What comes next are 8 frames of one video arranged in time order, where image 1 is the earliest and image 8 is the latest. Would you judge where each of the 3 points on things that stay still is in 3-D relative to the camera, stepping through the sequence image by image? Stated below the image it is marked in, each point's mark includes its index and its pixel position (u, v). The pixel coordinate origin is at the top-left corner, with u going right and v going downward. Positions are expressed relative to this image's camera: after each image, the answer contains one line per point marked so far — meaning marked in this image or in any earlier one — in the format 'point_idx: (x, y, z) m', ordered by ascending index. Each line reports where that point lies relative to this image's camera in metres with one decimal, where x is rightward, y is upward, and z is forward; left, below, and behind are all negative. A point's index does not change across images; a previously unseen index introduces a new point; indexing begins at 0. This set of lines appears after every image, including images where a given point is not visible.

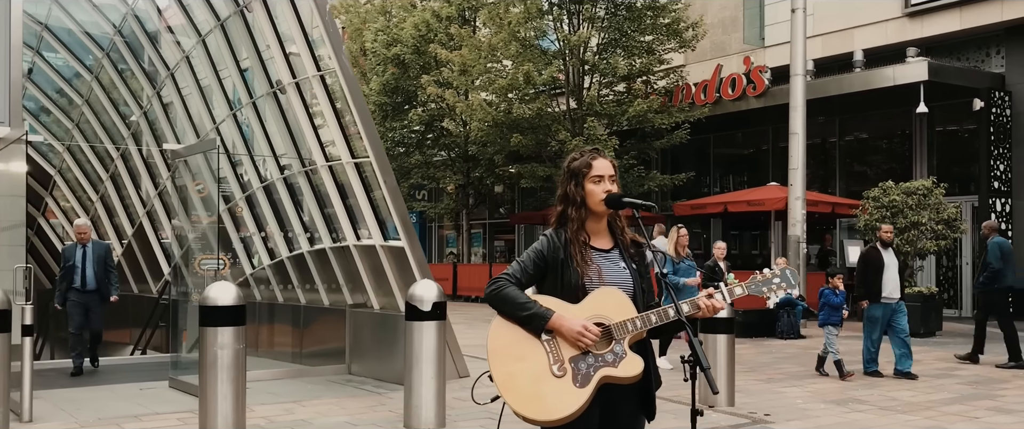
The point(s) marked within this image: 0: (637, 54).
0: (+2.1, +2.7, +16.3) m
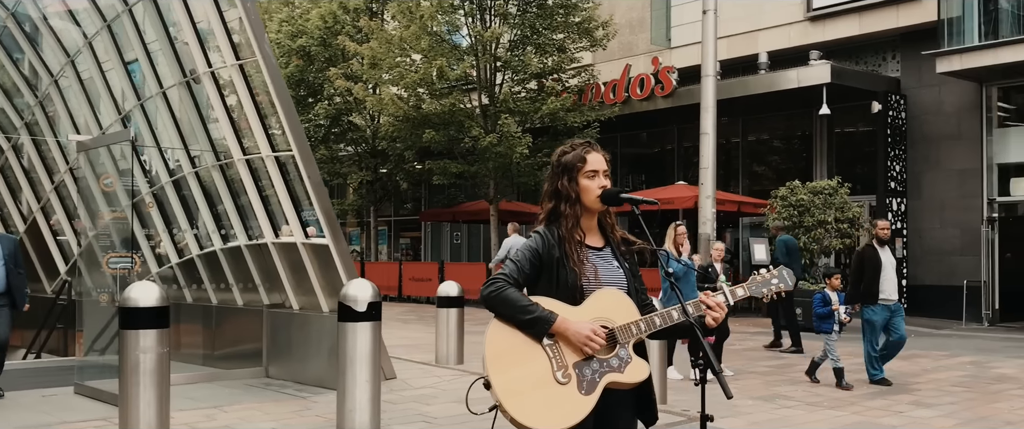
0: (+0.6, +2.7, +16.3) m
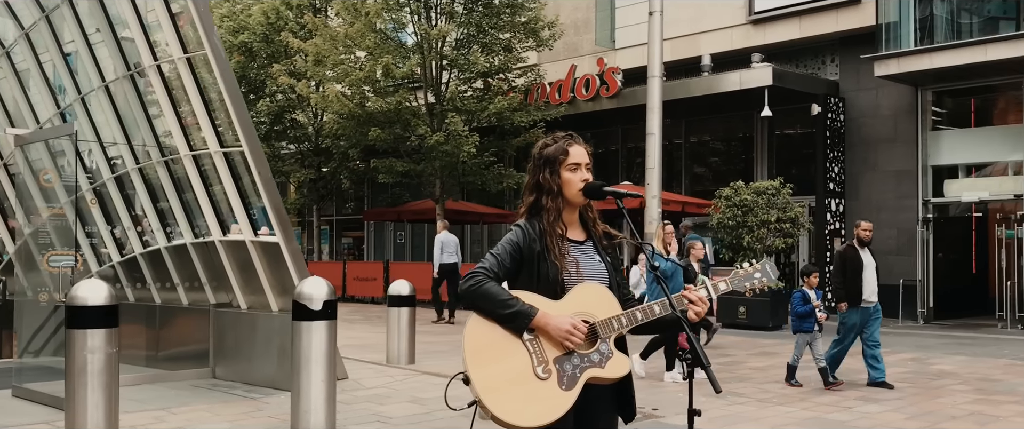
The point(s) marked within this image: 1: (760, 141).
0: (-0.3, +2.7, +16.2) m
1: (+4.3, +1.3, +17.1) m
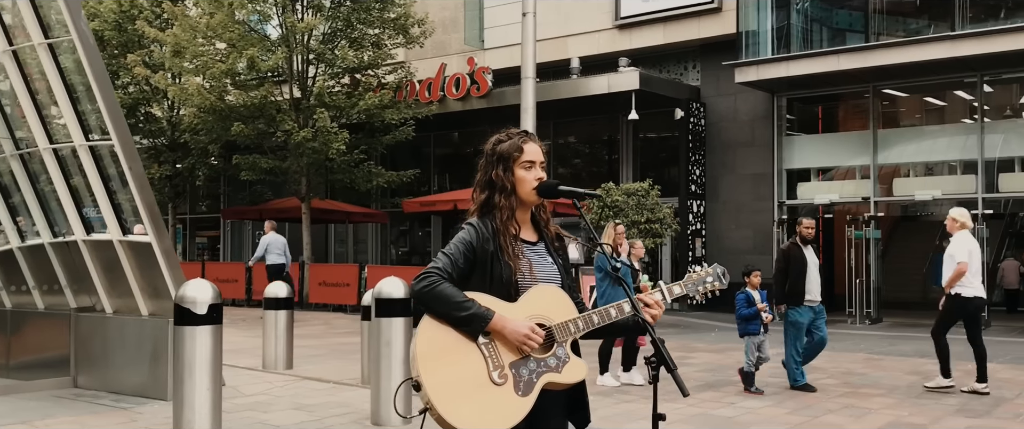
0: (-2.4, +2.7, +15.9) m
1: (+2.0, +1.3, +17.5) m
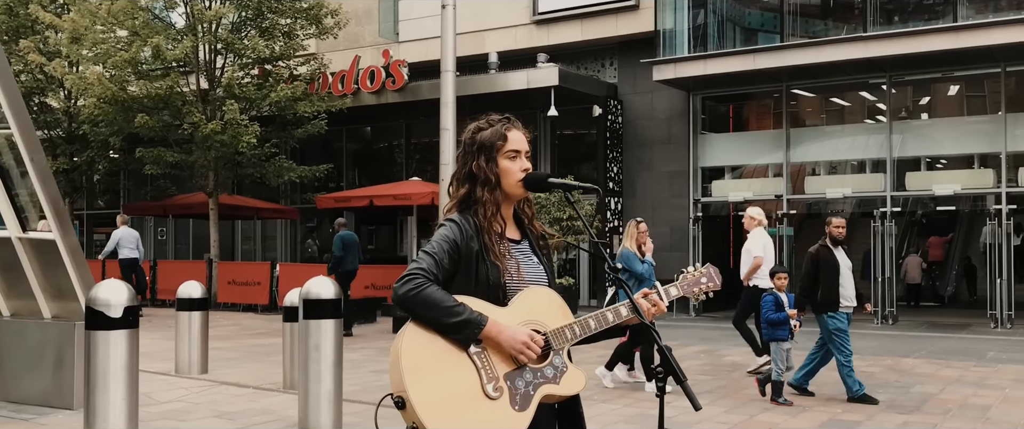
0: (-3.7, +2.8, +15.4) m
1: (+0.5, +1.3, +17.4) m
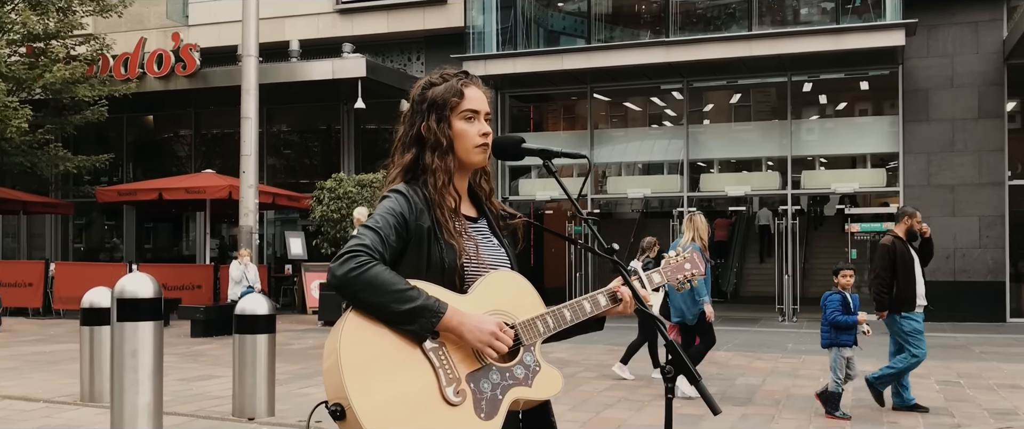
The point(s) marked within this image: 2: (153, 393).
0: (-6.5, +2.9, +13.9) m
1: (-2.8, +1.4, +16.8) m
2: (-1.7, -0.8, +4.6) m
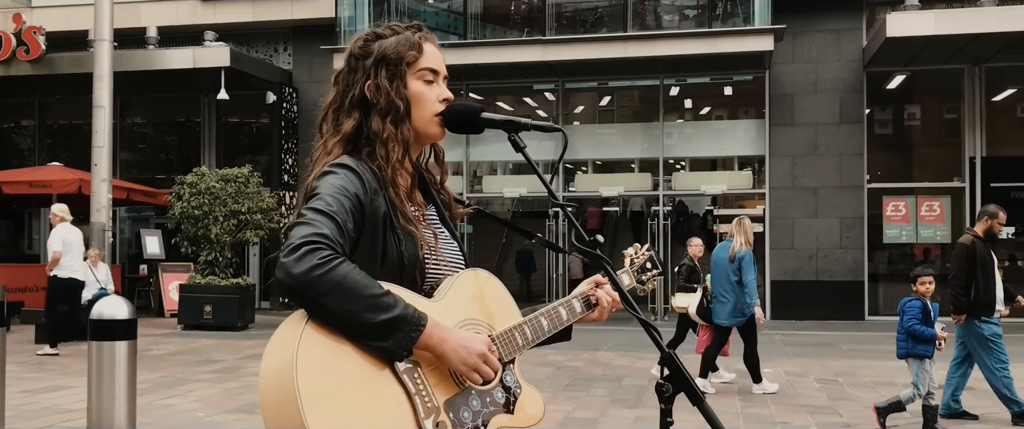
0: (-8.2, +2.9, +12.6) m
1: (-4.9, +1.4, +15.9) m
2: (-2.1, -0.8, +4.1) m
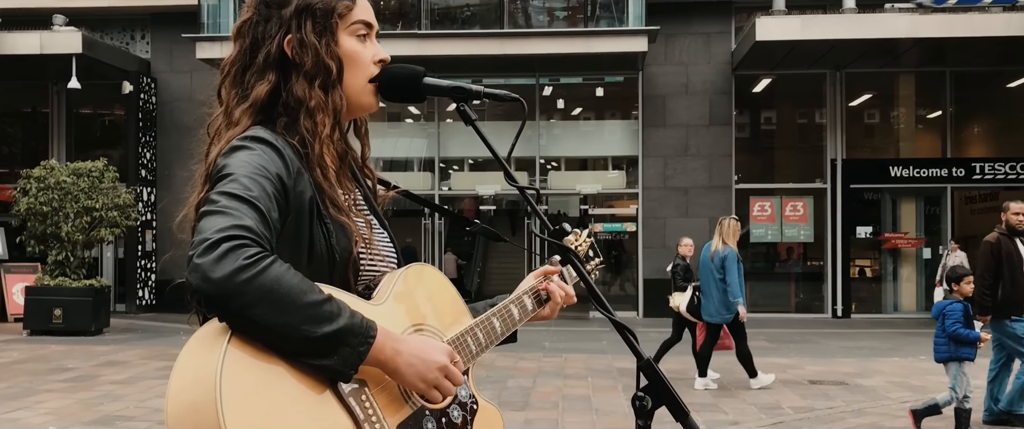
0: (-9.7, +3.0, +11.1) m
1: (-6.9, +1.5, +14.9) m
2: (-2.5, -0.8, +3.5) m
